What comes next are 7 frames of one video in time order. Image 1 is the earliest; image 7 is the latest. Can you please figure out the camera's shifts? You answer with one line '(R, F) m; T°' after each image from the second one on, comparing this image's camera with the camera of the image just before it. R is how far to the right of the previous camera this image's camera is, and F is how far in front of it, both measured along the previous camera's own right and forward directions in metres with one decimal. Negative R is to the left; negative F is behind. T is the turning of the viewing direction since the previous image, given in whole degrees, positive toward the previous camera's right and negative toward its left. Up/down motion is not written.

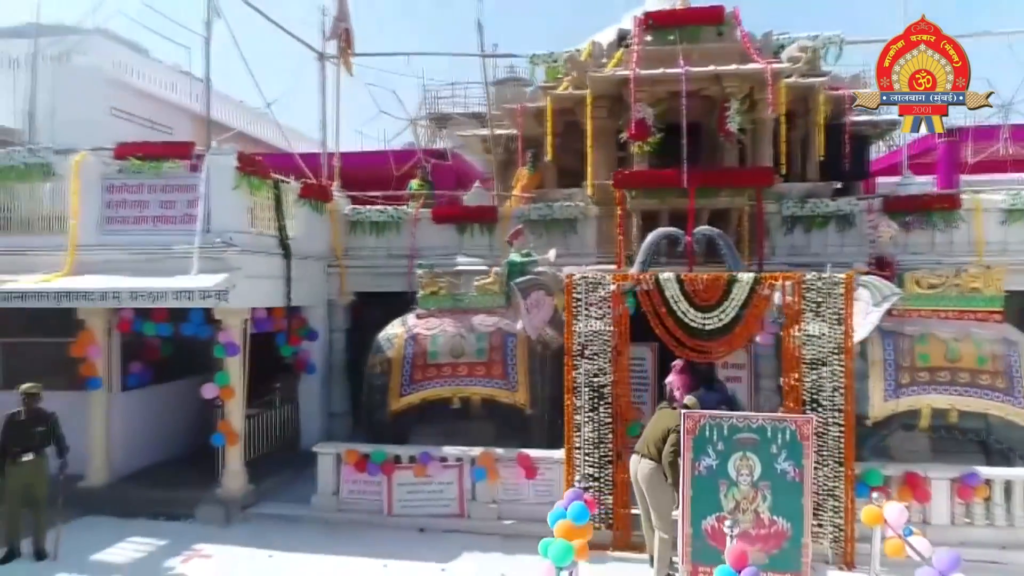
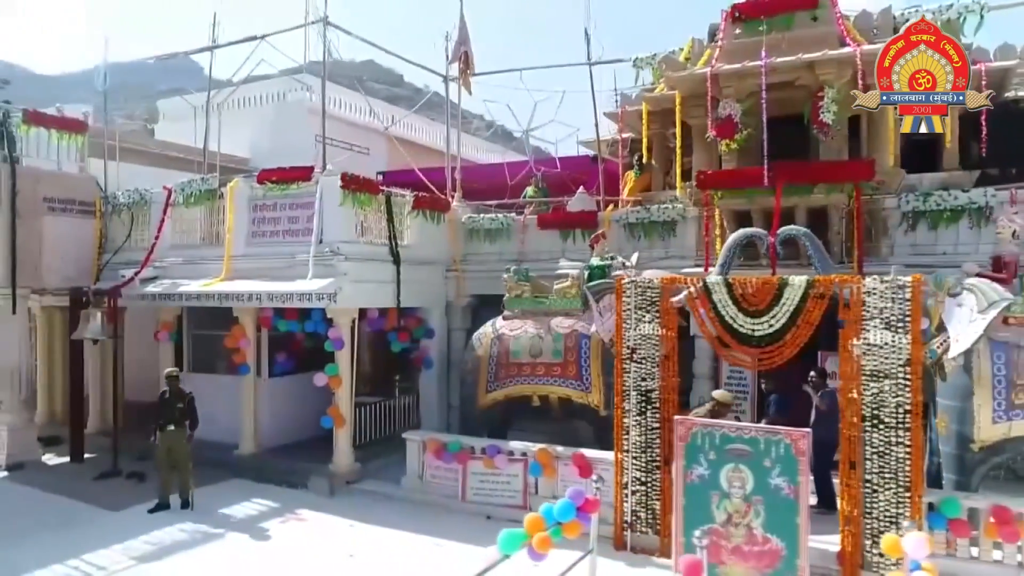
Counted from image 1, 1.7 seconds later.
(+2.0, 0.0) m; -19°
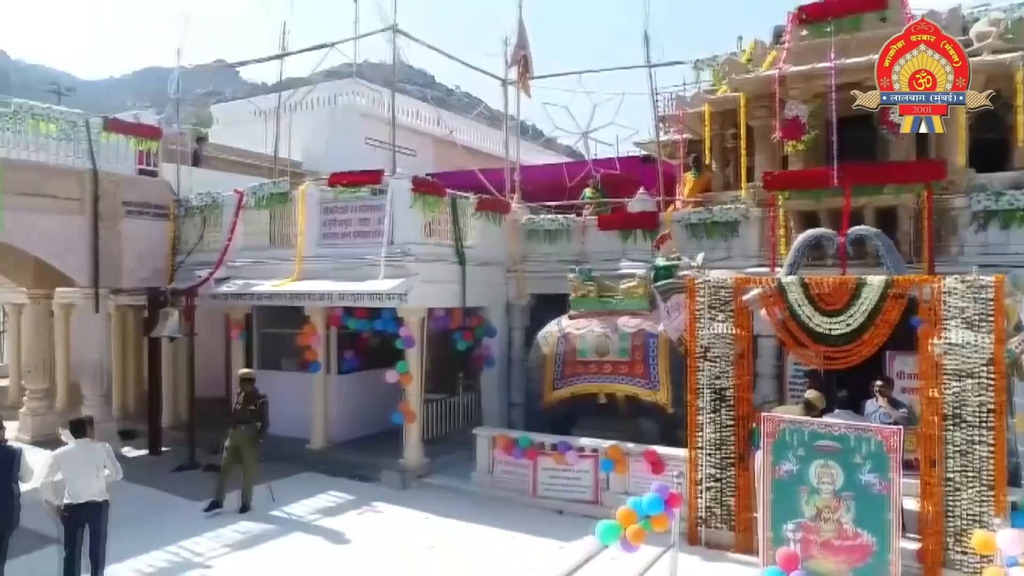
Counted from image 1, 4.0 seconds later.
(-0.5, -0.2) m; -2°
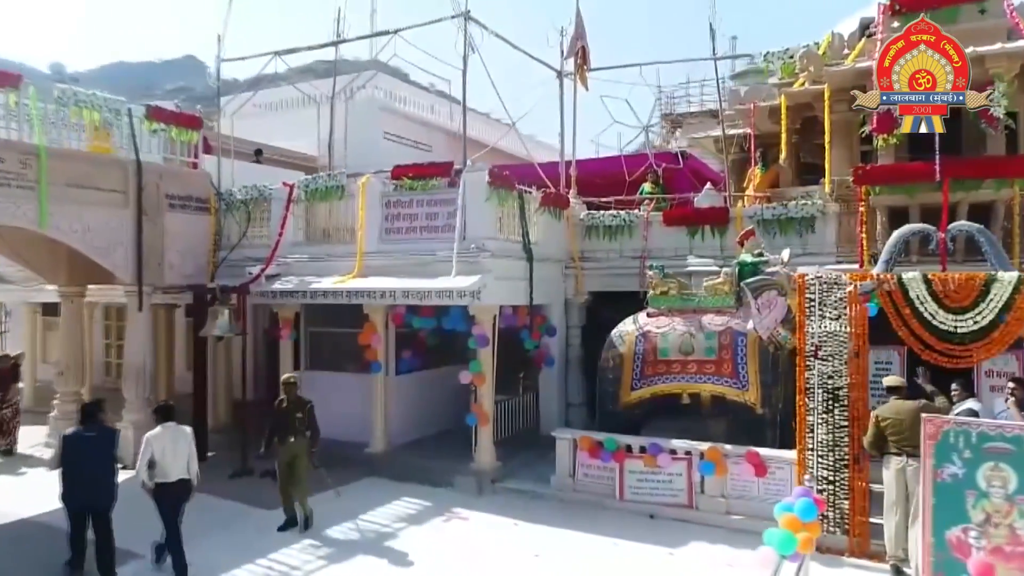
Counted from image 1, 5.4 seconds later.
(-1.4, +0.4) m; +2°
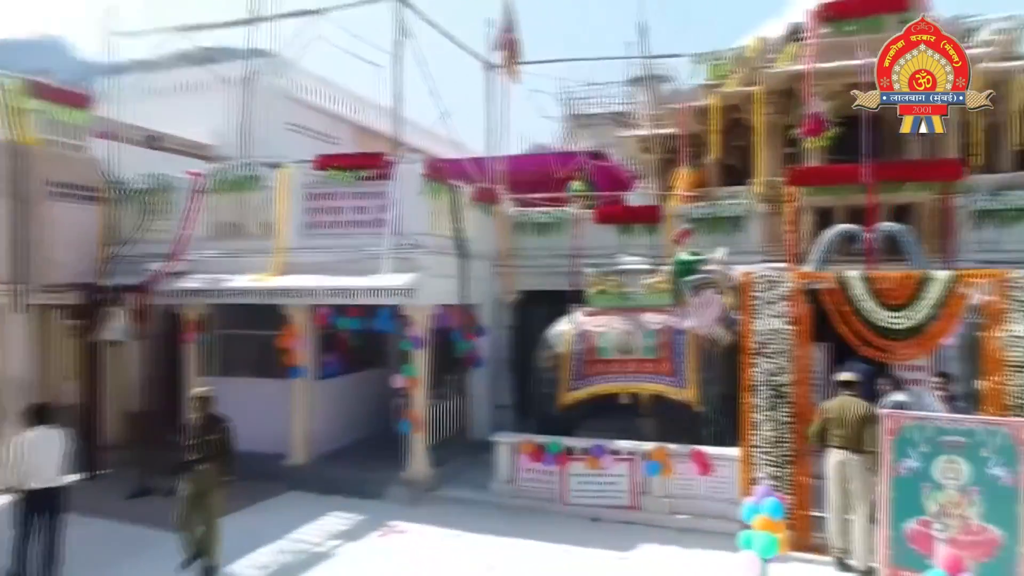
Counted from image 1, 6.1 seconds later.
(-0.5, +0.4) m; +9°
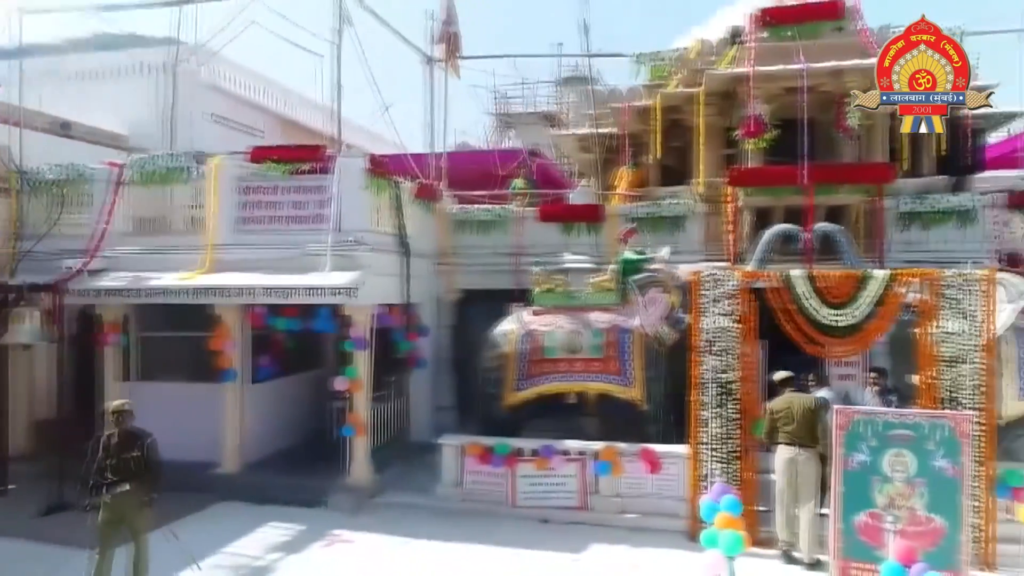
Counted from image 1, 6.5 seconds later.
(-0.3, +0.2) m; +6°
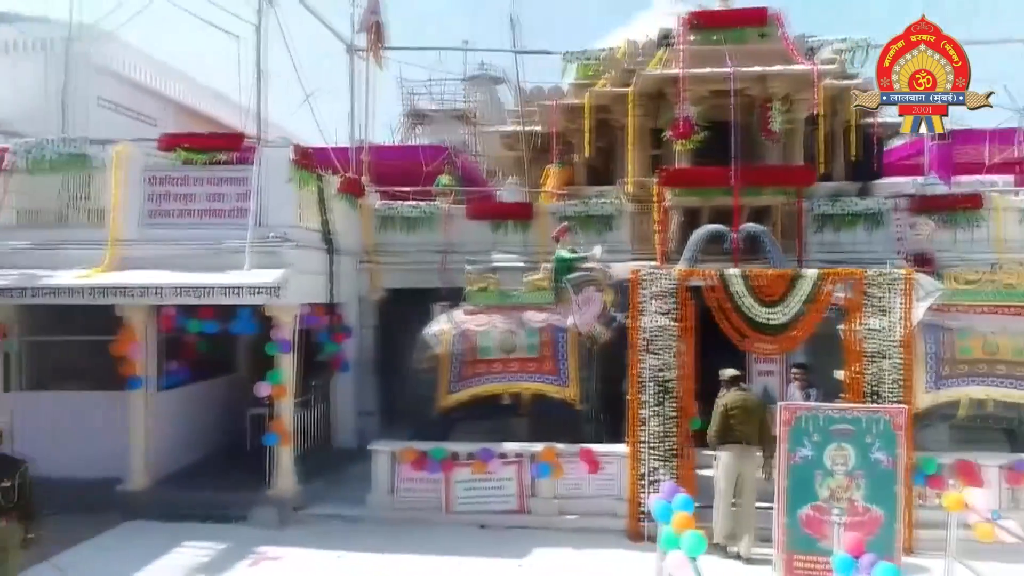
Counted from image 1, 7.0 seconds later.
(-0.4, +0.3) m; +8°
